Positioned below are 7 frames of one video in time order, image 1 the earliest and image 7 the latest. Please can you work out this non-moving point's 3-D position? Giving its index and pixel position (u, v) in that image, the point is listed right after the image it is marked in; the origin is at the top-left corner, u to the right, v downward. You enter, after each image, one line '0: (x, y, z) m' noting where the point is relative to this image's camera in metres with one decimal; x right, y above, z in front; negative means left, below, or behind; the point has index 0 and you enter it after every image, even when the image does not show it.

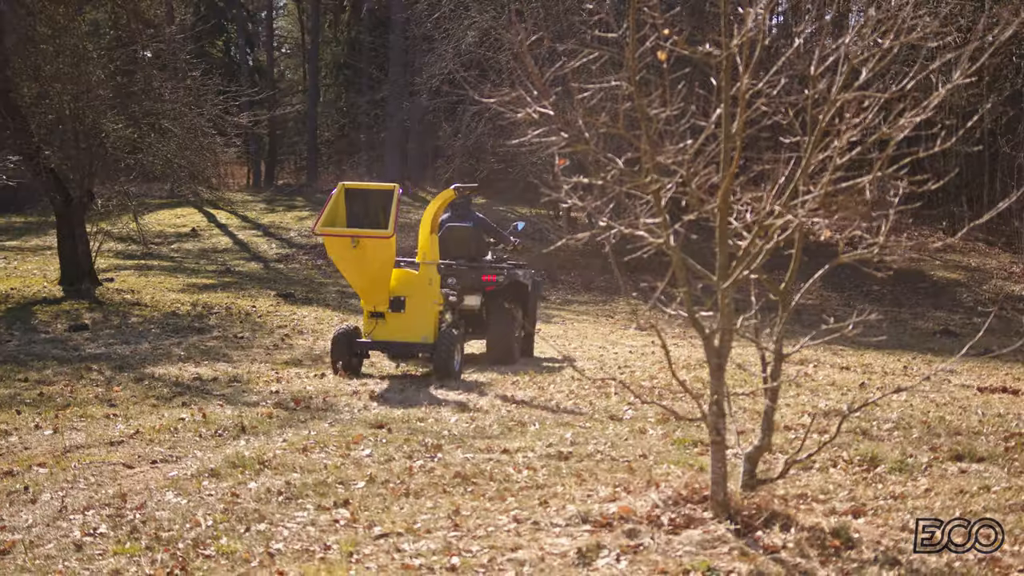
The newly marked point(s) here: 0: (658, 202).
0: (+0.8, +0.5, +5.2) m
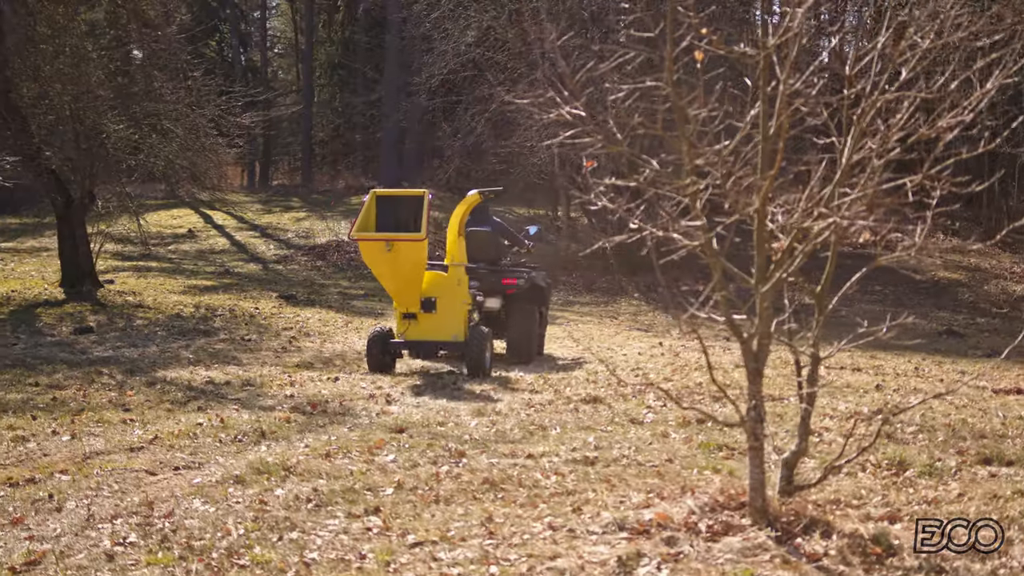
0: (+0.9, +0.4, +5.1) m
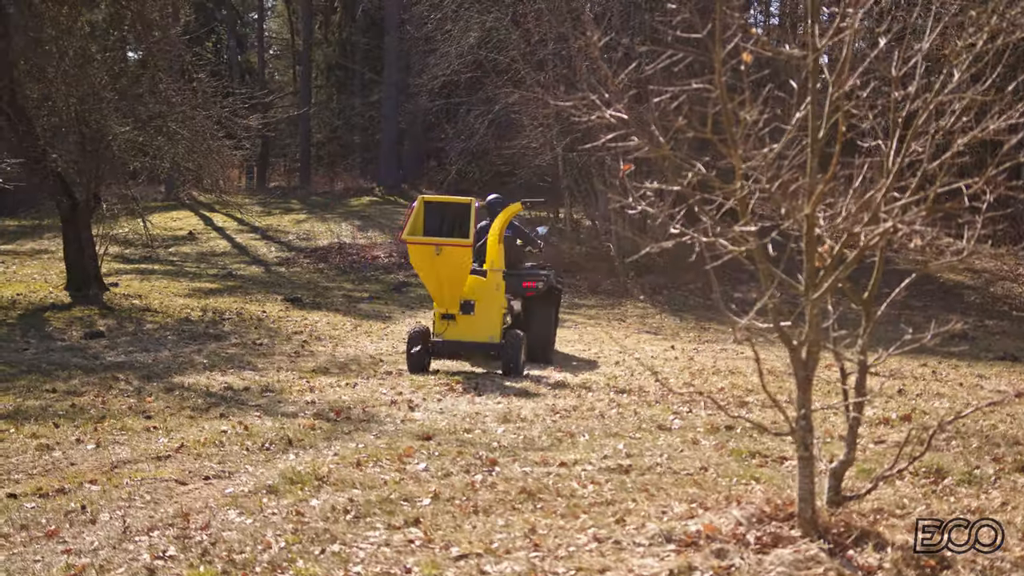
0: (+1.2, +0.4, +5.0) m
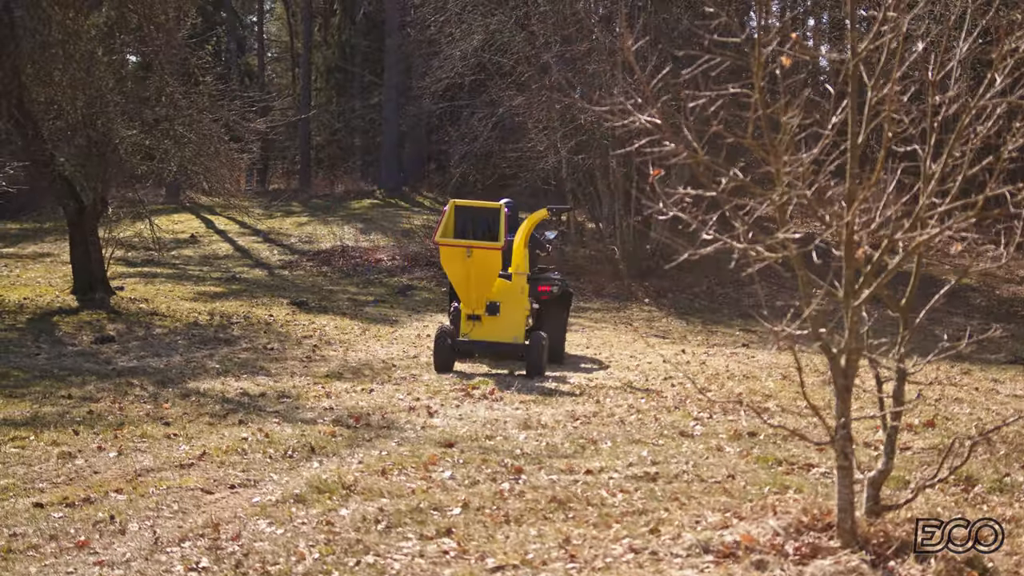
0: (+1.3, +0.4, +4.9) m
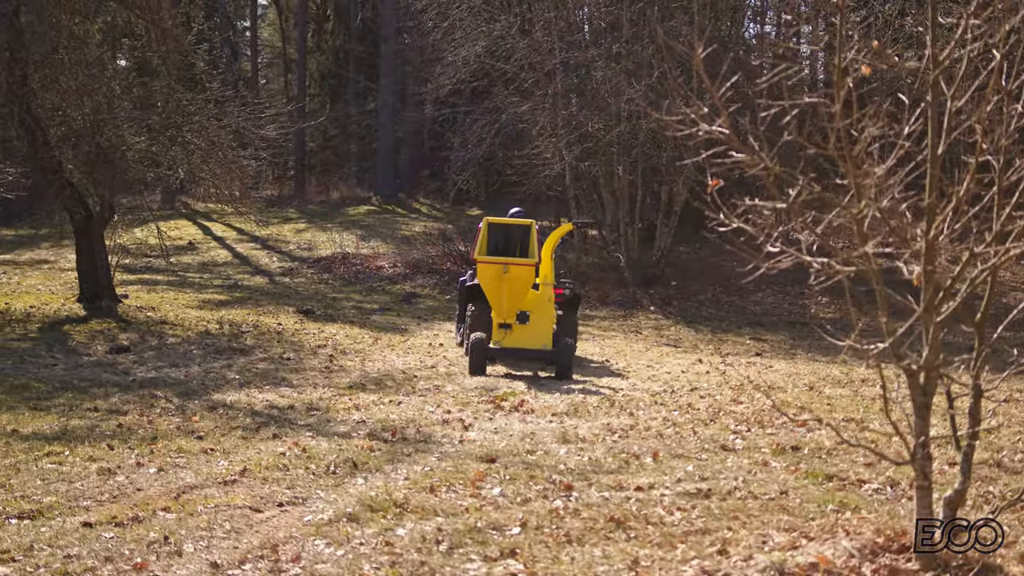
0: (+1.7, +0.3, +4.8) m
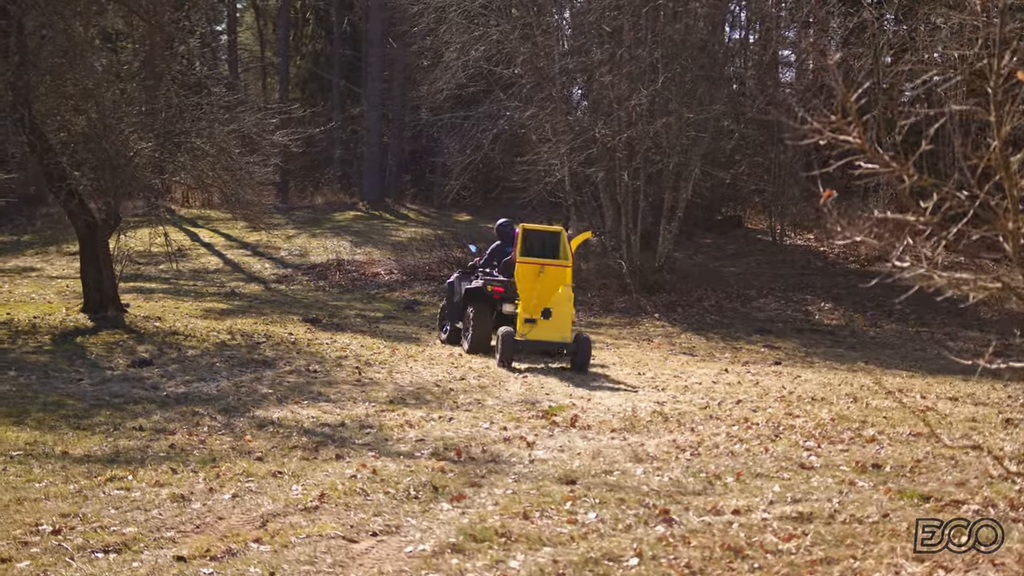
0: (+2.3, +0.2, +4.6) m
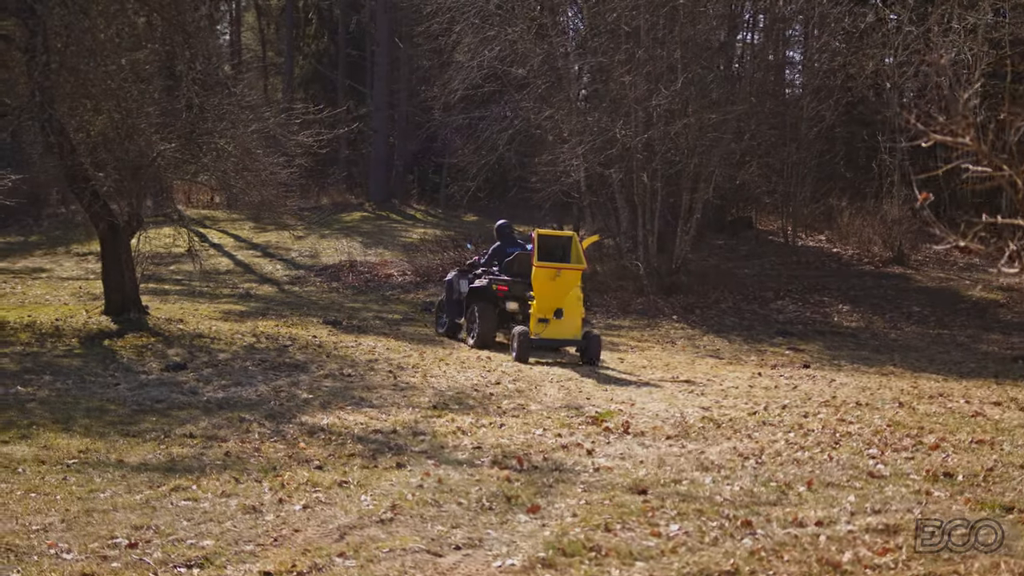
0: (+2.8, +0.2, +4.5) m
